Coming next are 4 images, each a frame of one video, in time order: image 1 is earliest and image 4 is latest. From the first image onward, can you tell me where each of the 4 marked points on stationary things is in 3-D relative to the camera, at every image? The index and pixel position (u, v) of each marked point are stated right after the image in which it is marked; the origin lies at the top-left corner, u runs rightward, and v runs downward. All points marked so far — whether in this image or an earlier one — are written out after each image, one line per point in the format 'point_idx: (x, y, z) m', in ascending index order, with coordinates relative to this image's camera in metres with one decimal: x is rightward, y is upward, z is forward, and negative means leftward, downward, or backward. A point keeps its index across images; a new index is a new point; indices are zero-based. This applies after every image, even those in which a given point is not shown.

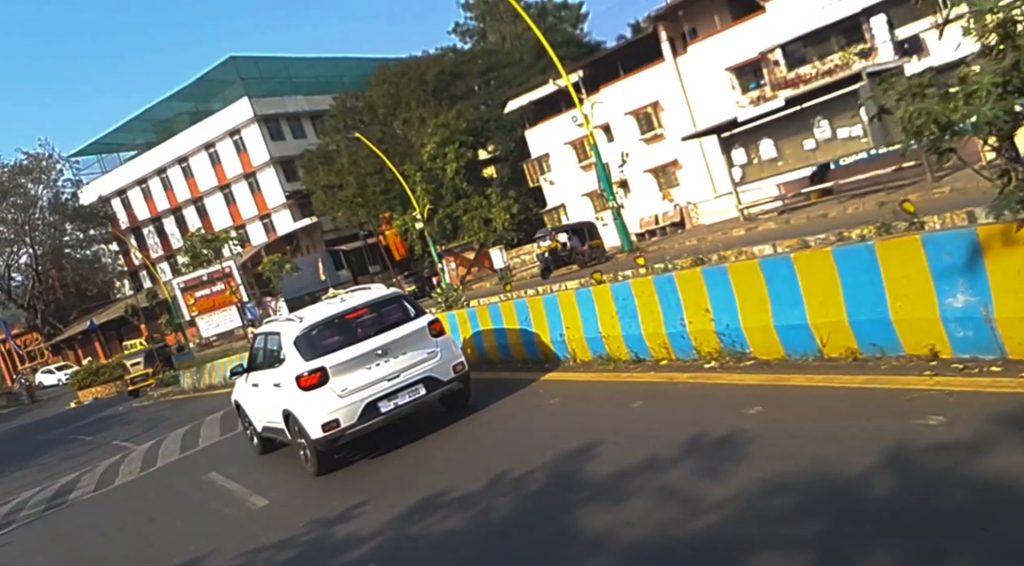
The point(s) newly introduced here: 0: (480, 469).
0: (-0.2, -1.4, +6.2) m
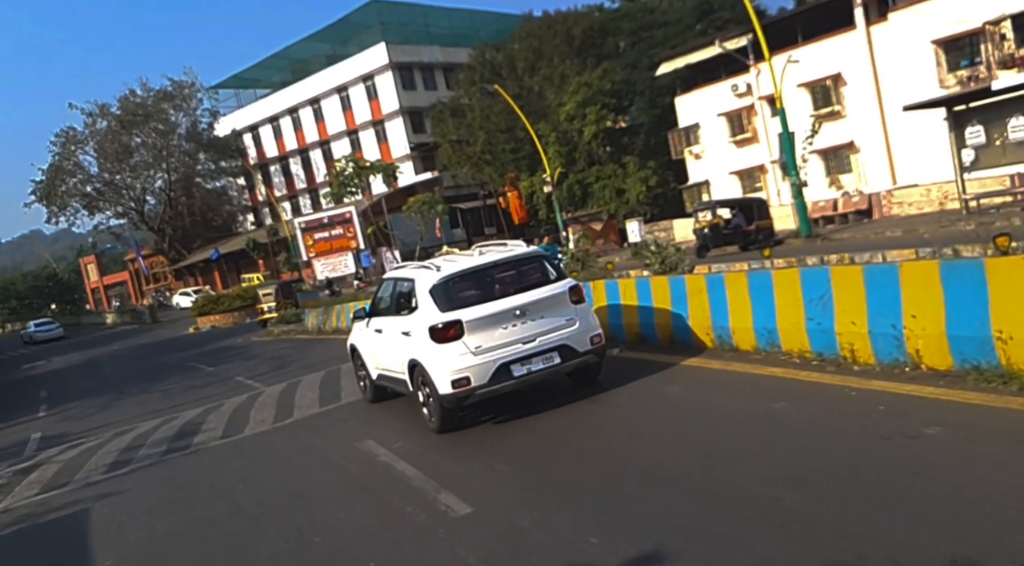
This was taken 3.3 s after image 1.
0: (+1.7, -1.1, +3.7) m
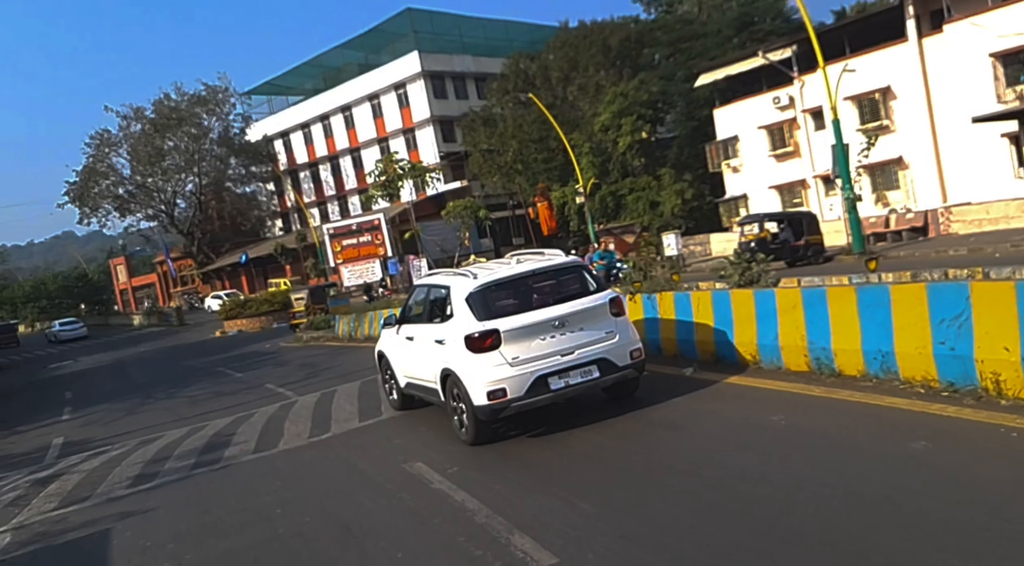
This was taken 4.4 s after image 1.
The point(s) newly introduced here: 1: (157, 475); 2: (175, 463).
0: (+2.1, -1.2, +2.7) m
1: (-4.2, -2.3, +10.1) m
2: (-4.2, -2.3, +10.5) m
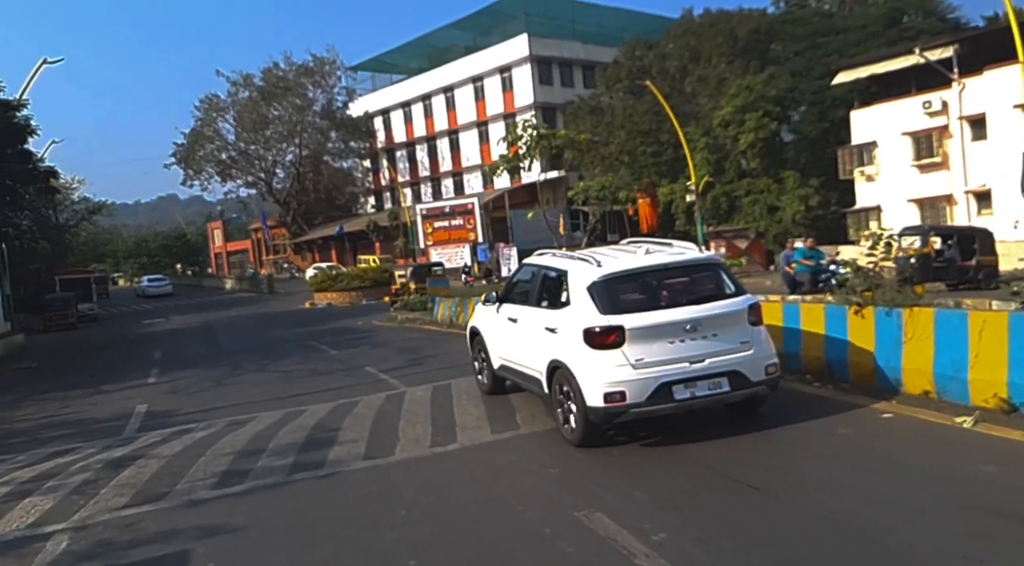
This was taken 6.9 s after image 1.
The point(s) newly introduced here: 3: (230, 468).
0: (+3.2, -1.4, +0.3) m
1: (-2.6, -1.9, +8.2) m
2: (-2.5, -1.8, +8.7) m
3: (-2.9, -1.9, +8.6) m
